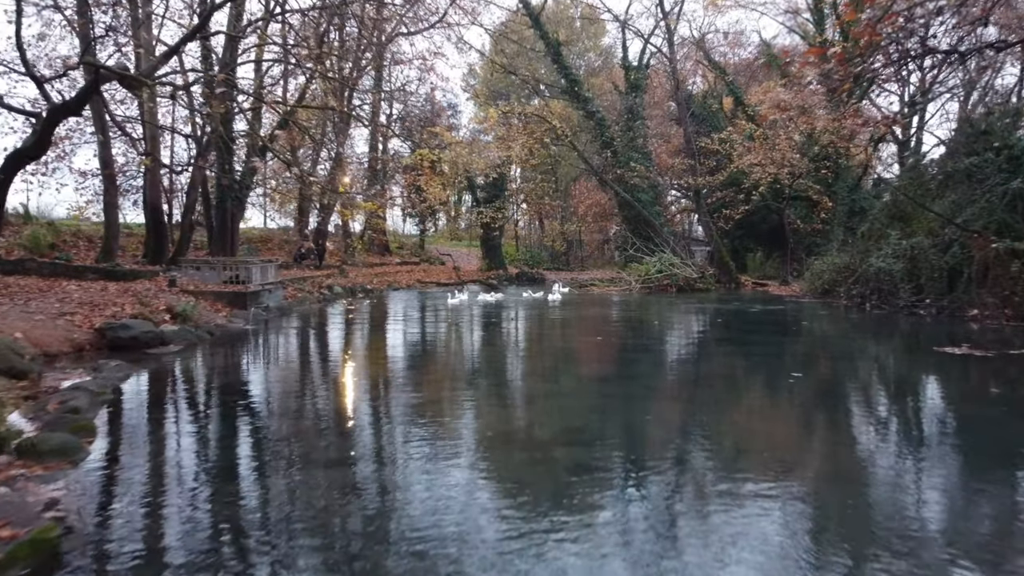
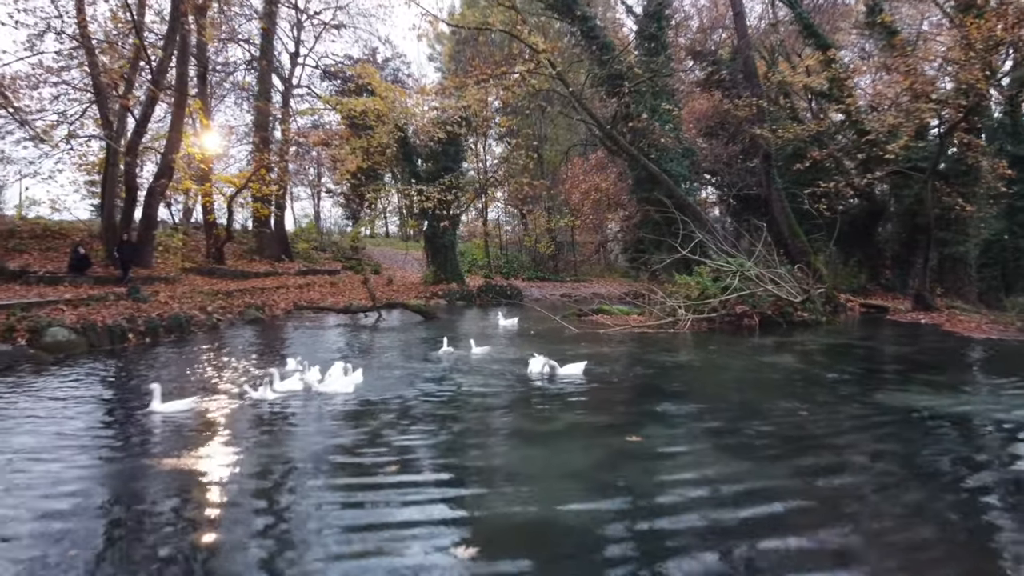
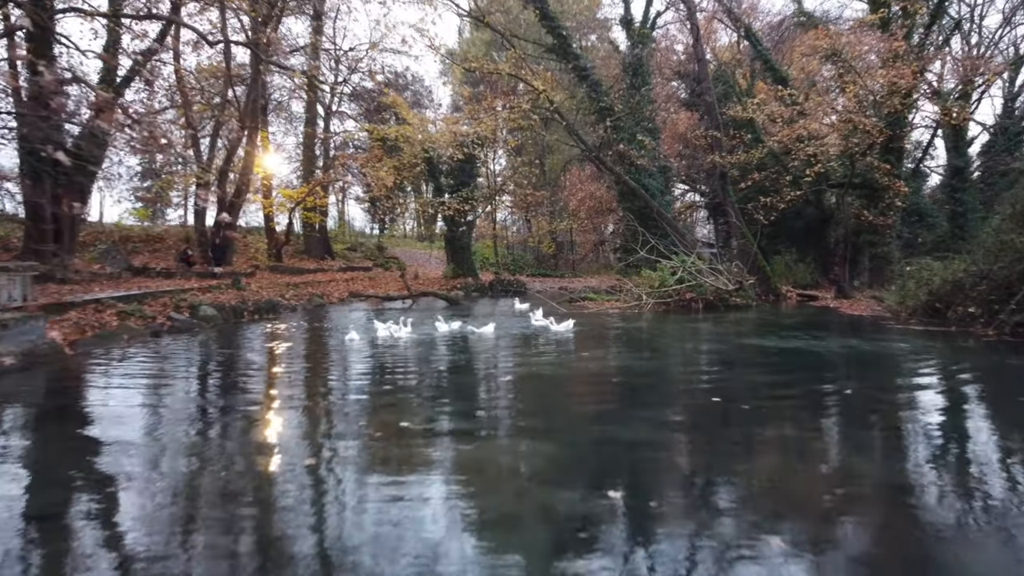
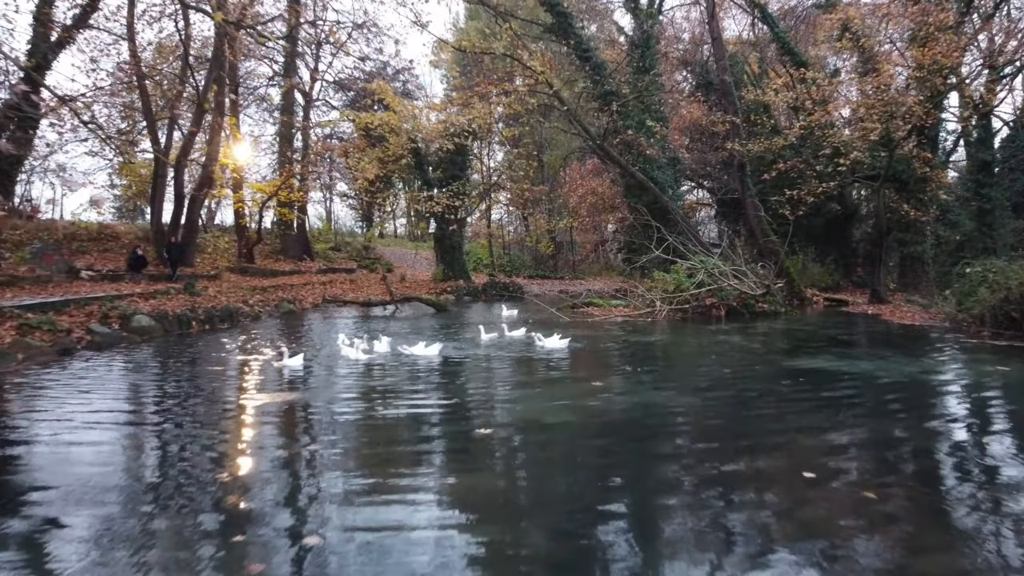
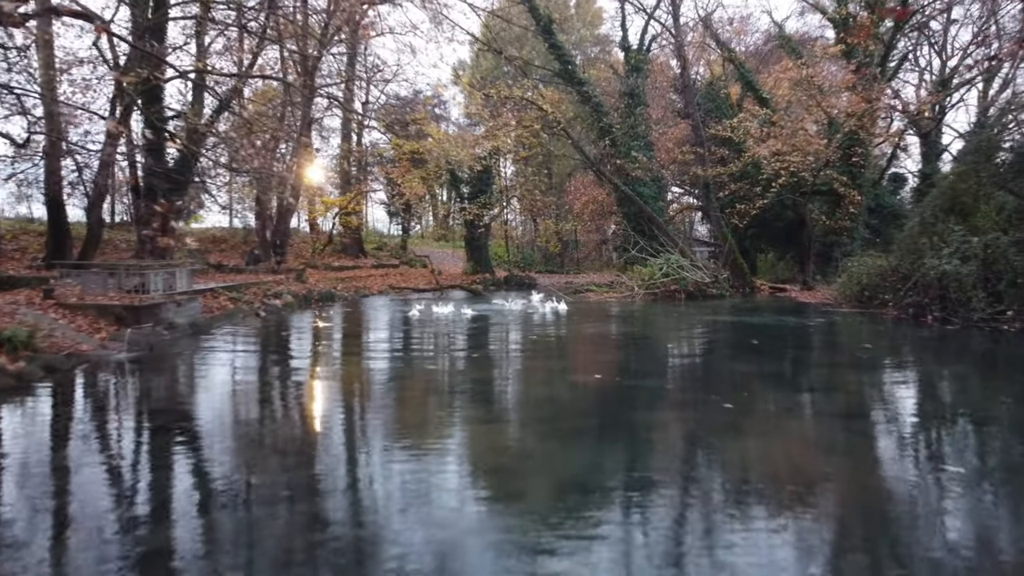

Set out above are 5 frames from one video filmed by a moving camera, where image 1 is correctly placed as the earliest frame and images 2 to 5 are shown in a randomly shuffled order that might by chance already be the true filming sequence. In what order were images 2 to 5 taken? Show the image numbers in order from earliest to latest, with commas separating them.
5, 3, 4, 2
